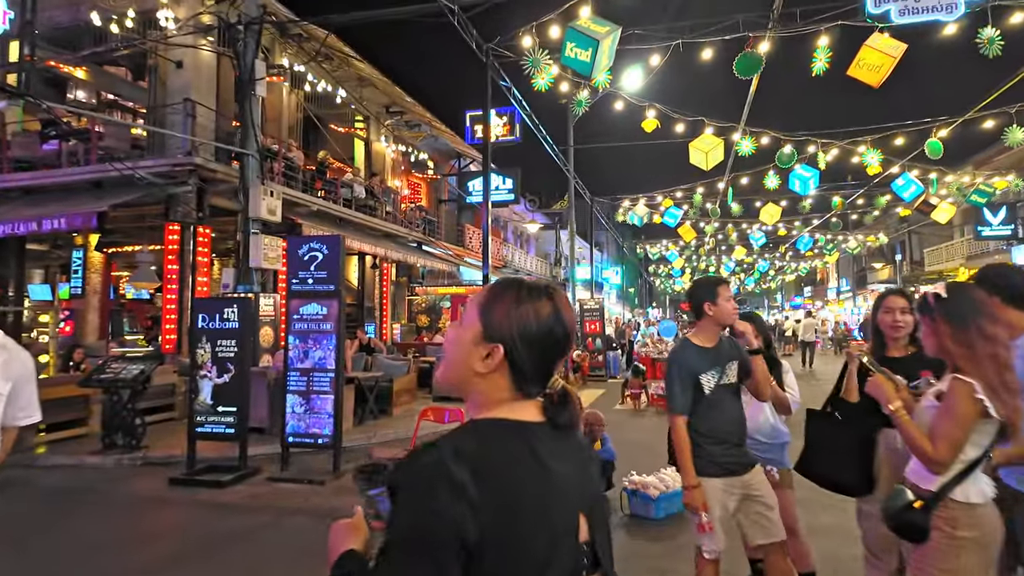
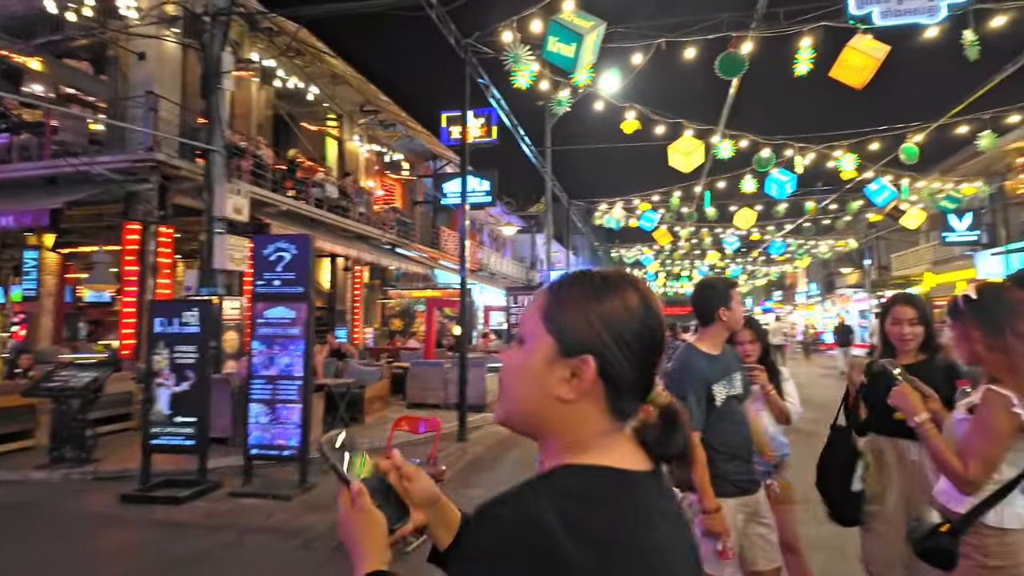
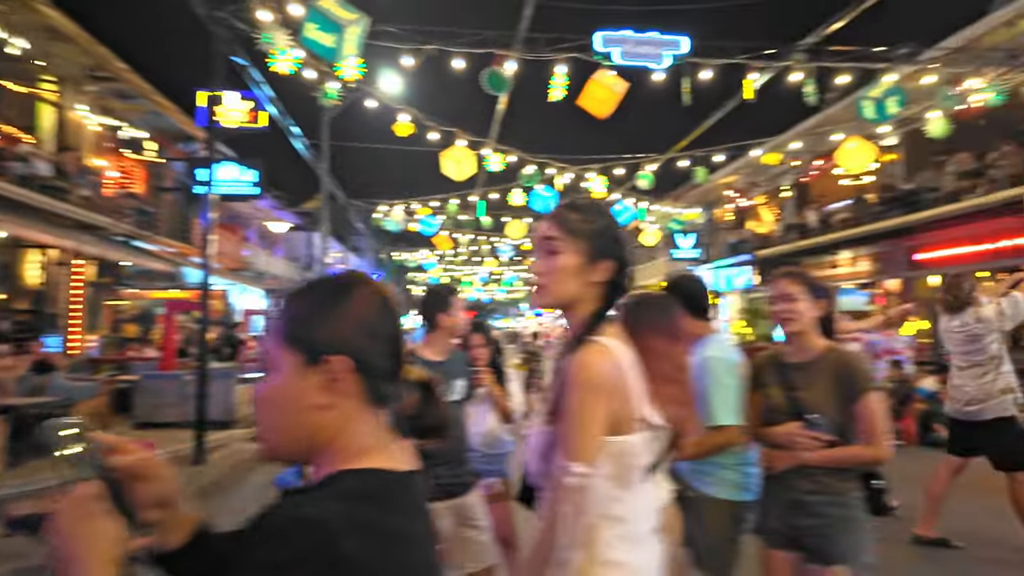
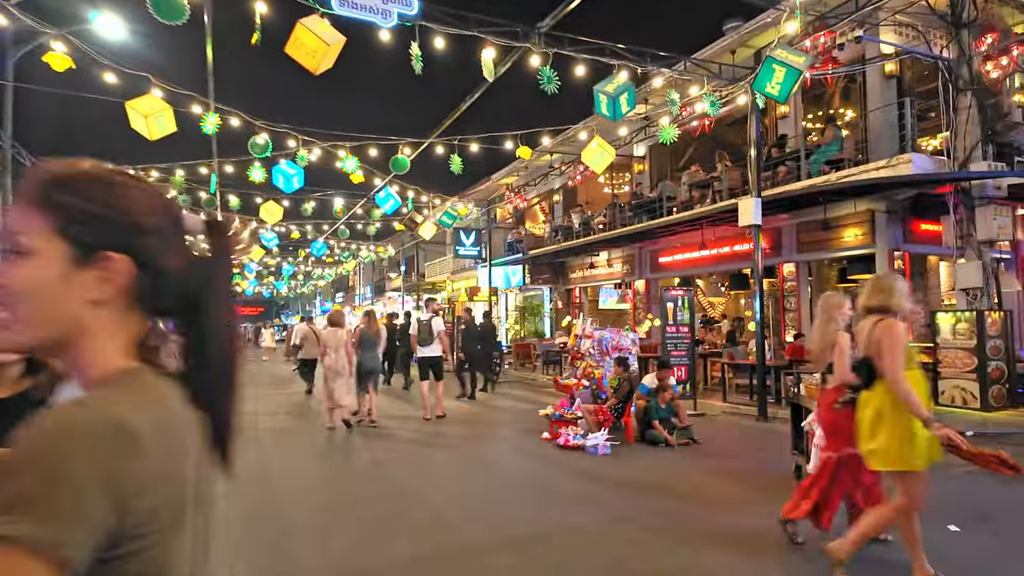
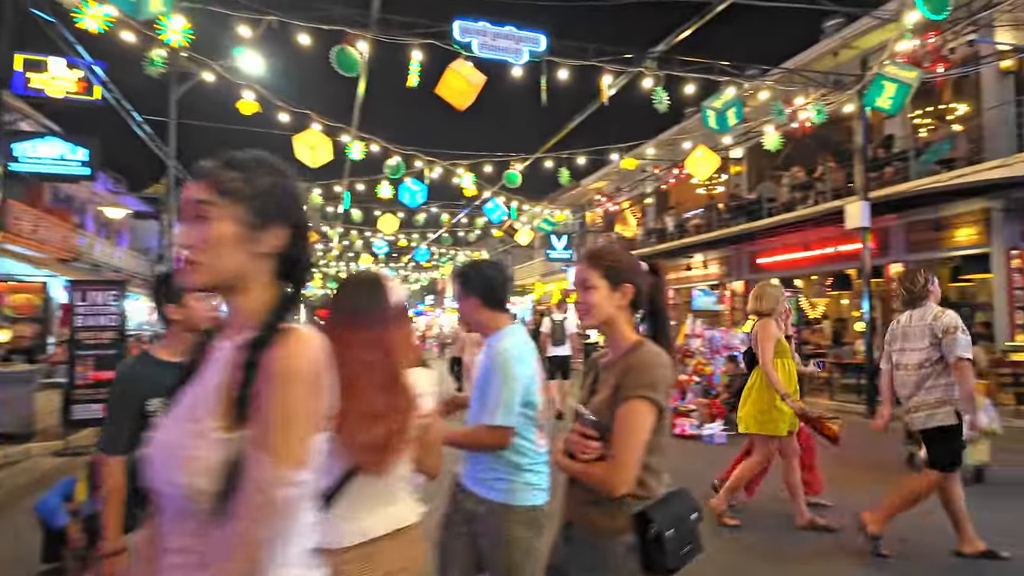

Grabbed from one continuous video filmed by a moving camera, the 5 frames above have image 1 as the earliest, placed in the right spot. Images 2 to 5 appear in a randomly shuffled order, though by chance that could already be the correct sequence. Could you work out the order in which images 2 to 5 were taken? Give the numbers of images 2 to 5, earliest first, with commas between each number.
2, 3, 5, 4
